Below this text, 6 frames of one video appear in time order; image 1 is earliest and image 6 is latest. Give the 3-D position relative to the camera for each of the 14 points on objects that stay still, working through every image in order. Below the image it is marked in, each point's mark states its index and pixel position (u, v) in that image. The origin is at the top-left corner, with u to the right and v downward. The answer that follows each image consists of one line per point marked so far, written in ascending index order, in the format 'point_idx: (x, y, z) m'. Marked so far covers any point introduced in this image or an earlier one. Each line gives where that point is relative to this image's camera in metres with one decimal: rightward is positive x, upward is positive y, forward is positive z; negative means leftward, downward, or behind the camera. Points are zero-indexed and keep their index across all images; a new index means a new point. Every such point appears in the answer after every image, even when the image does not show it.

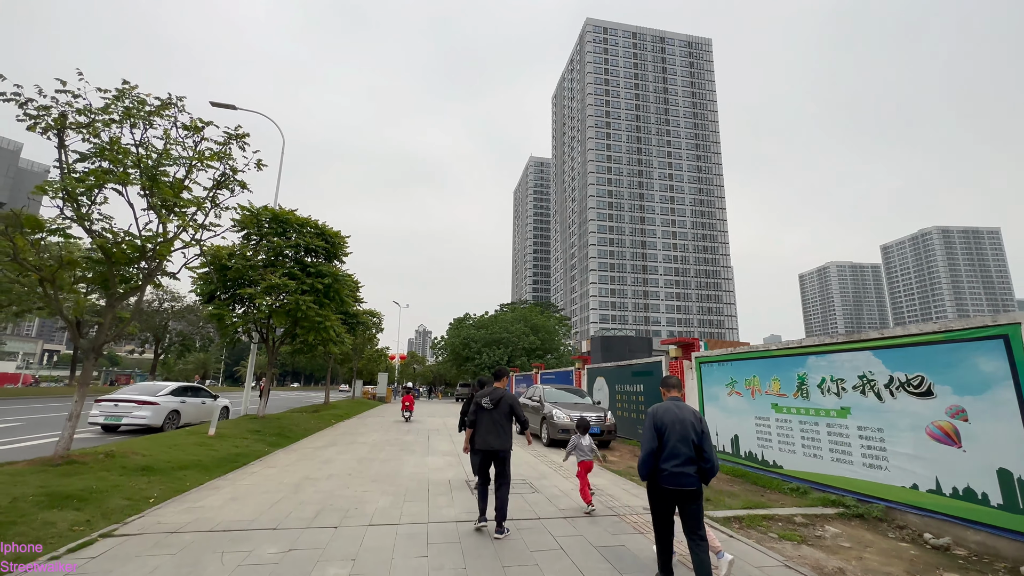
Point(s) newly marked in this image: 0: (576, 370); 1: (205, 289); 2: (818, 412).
0: (+2.6, -3.3, +18.8) m
1: (-9.8, 0.0, +15.0) m
2: (+4.6, -1.9, +7.1) m
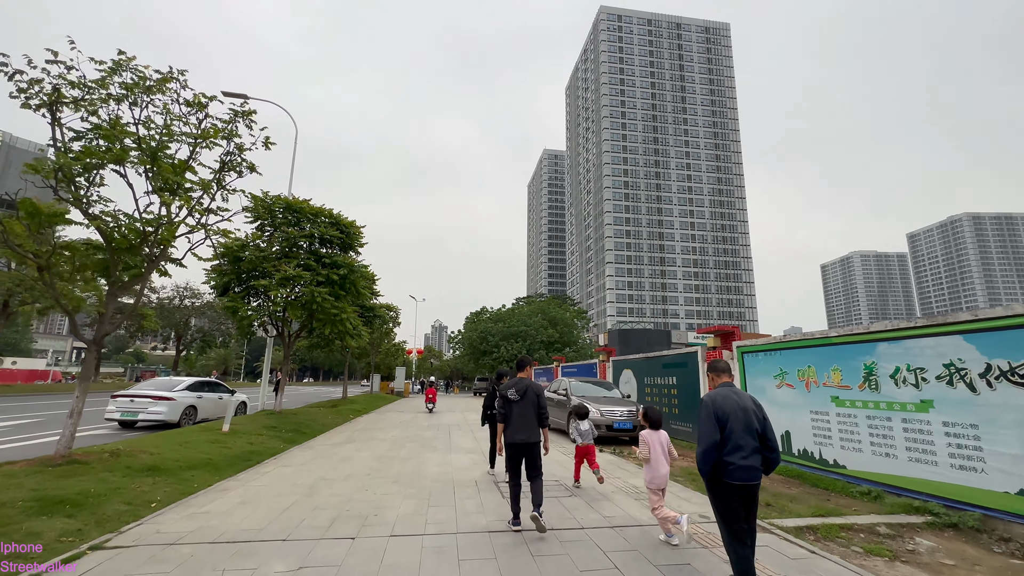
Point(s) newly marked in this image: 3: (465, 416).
0: (+3.4, -2.9, +18.1) m
1: (-9.1, +0.2, +14.6) m
2: (+5.1, -1.6, +6.3) m
3: (-1.8, -5.1, +18.7) m
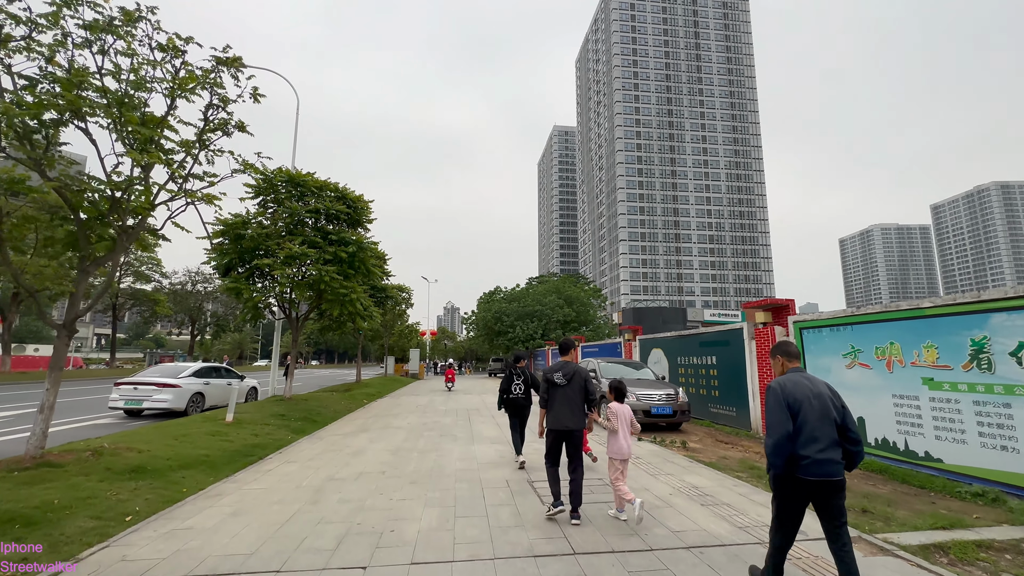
0: (+4.2, -2.0, +17.0) m
1: (-8.5, +0.8, +13.8) m
2: (+5.5, -1.1, +5.2) m
3: (-1.0, -4.2, +17.9) m
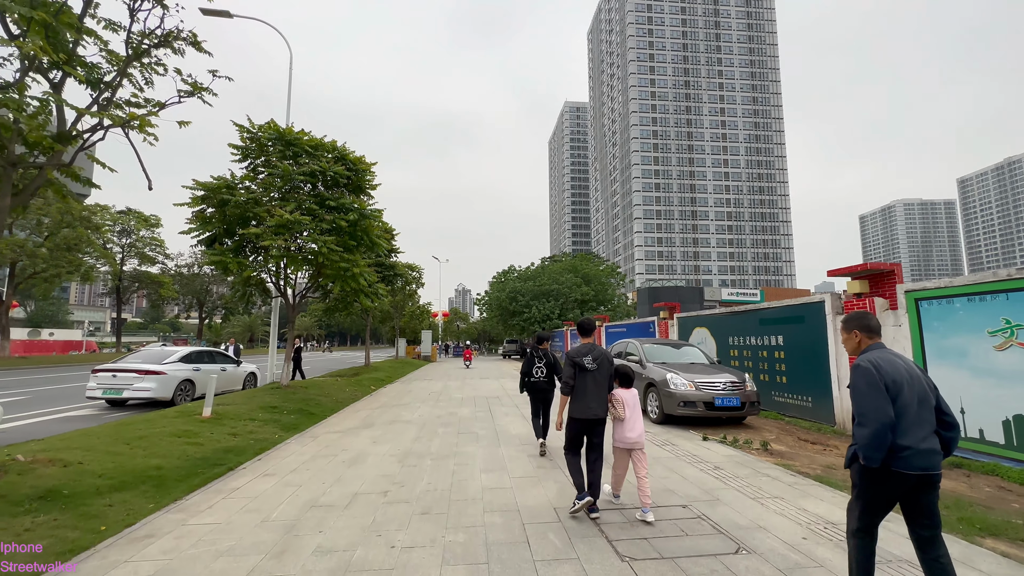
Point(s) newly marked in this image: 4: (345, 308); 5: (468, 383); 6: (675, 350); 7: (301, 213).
0: (+4.9, -1.1, +15.2) m
1: (-7.9, +1.4, +12.2) m
2: (+5.9, -0.7, +3.3) m
3: (-0.2, -3.3, +16.3) m
4: (-6.7, -0.8, +18.9) m
5: (-1.6, -3.4, +16.8) m
6: (+3.5, -1.3, +10.1) m
7: (-5.4, +1.9, +12.1) m
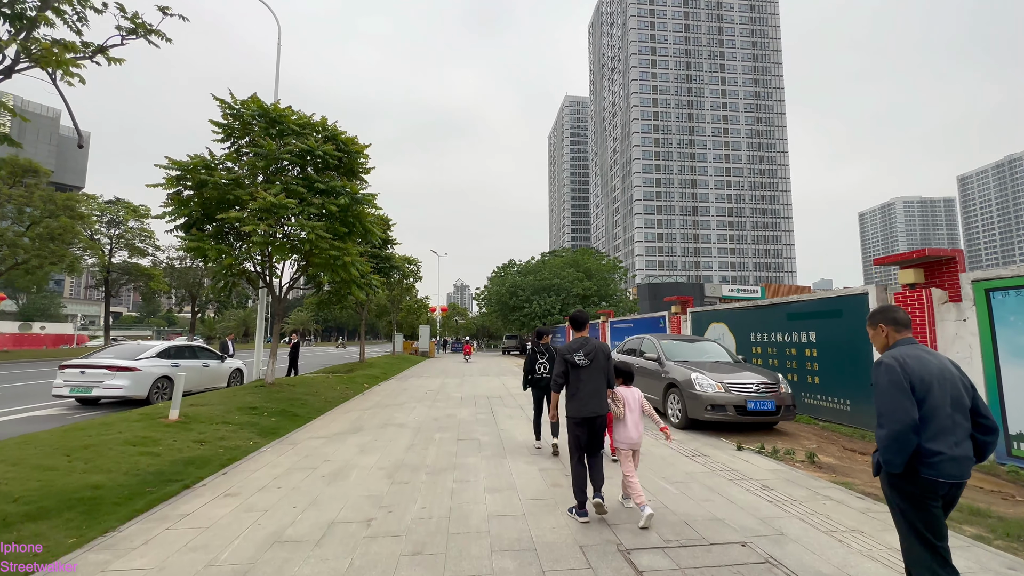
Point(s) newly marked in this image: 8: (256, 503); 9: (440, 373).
0: (+4.9, -0.9, +14.4) m
1: (-7.8, +1.7, +11.2) m
2: (+6.0, -0.6, +2.4) m
3: (-0.2, -3.1, +15.4) m
4: (-6.6, -0.5, +18.0) m
5: (-1.5, -3.2, +15.9) m
6: (+3.6, -1.1, +9.2) m
7: (-5.3, +2.2, +11.2) m
8: (-2.4, -2.0, +4.3) m
9: (-3.0, -3.6, +19.7) m
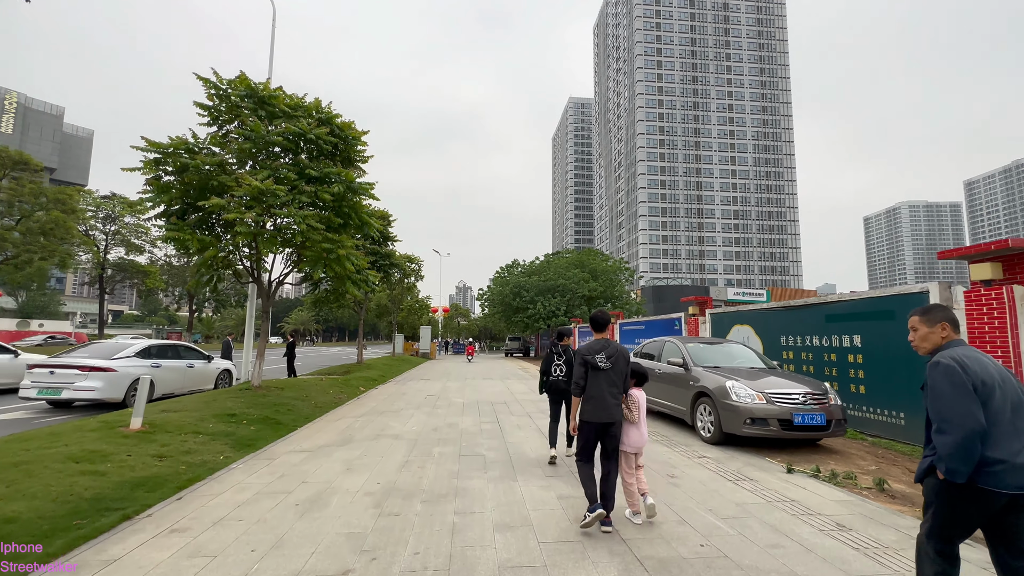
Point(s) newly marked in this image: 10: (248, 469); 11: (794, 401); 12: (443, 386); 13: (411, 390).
0: (+5.1, -0.9, +13.4) m
1: (-7.6, +1.8, +10.4) m
2: (+6.2, -0.5, +1.5) m
3: (0.0, -3.0, +14.5) m
4: (-6.4, -0.4, +17.1) m
5: (-1.3, -3.1, +15.0) m
6: (+3.7, -1.1, +8.3) m
7: (-5.1, +2.3, +10.3) m
8: (-2.2, -1.9, +3.4) m
9: (-2.9, -3.5, +18.8) m
10: (-3.0, -2.1, +5.4) m
11: (+3.7, -1.5, +6.2) m
12: (-2.2, -3.1, +14.7) m
13: (-3.0, -3.0, +13.9) m
